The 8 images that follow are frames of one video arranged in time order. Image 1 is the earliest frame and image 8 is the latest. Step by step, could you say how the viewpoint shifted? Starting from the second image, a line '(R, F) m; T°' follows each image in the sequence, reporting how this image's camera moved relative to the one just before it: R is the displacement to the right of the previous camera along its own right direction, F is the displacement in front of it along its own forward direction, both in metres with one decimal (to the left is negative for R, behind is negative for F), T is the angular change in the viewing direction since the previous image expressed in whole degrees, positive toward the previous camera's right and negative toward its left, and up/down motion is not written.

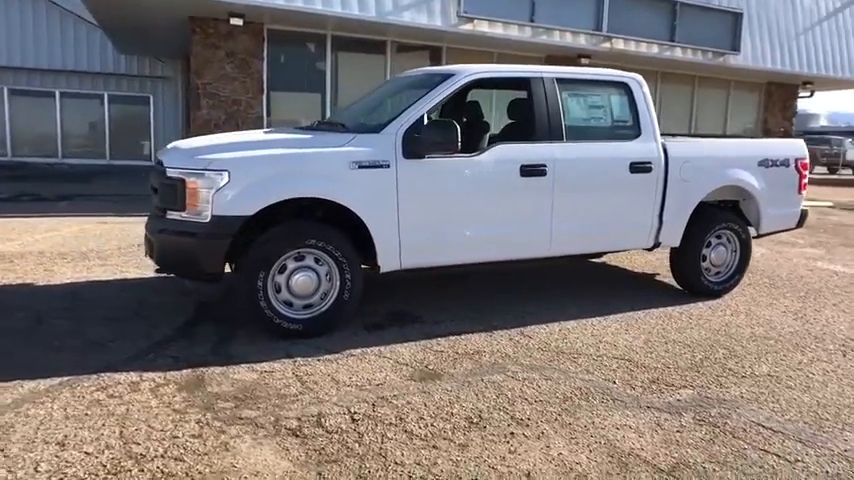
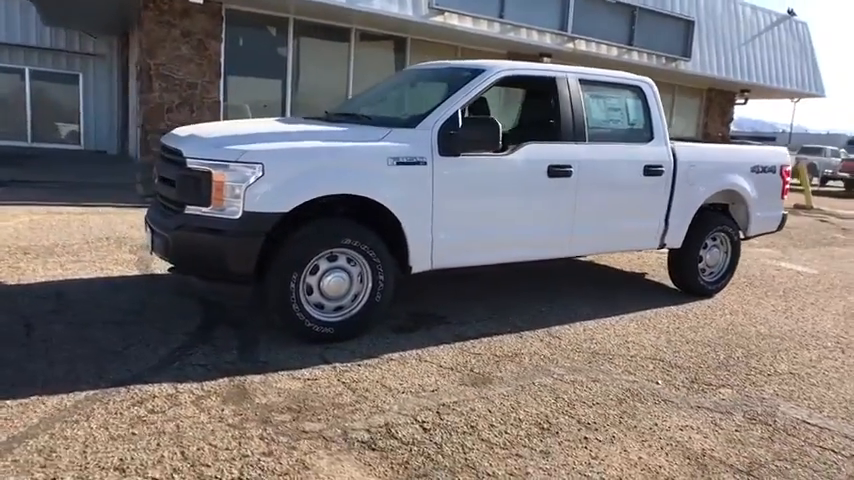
(-0.8, +0.2) m; +7°
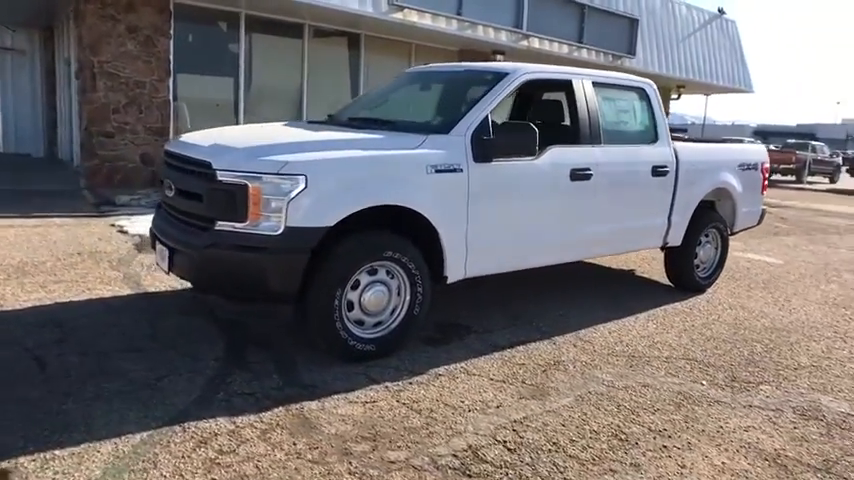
(-0.8, +0.2) m; +7°
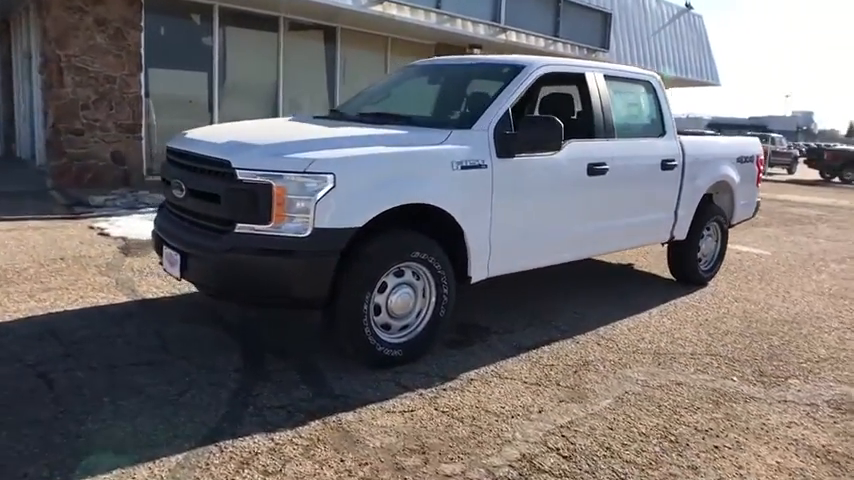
(-0.4, +0.2) m; +4°
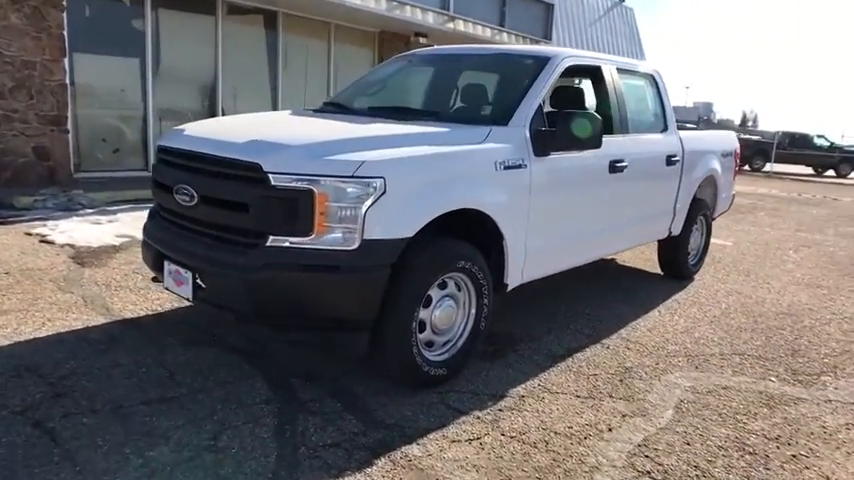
(-0.7, +0.4) m; +8°
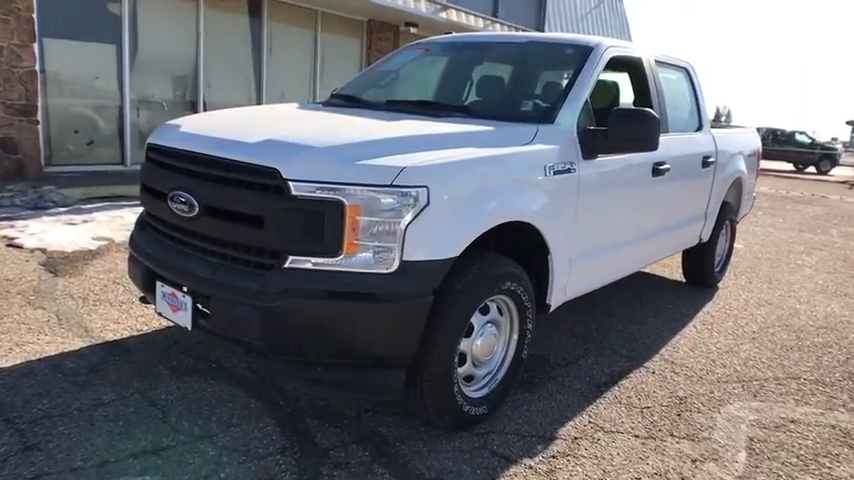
(-0.3, +0.5) m; +2°
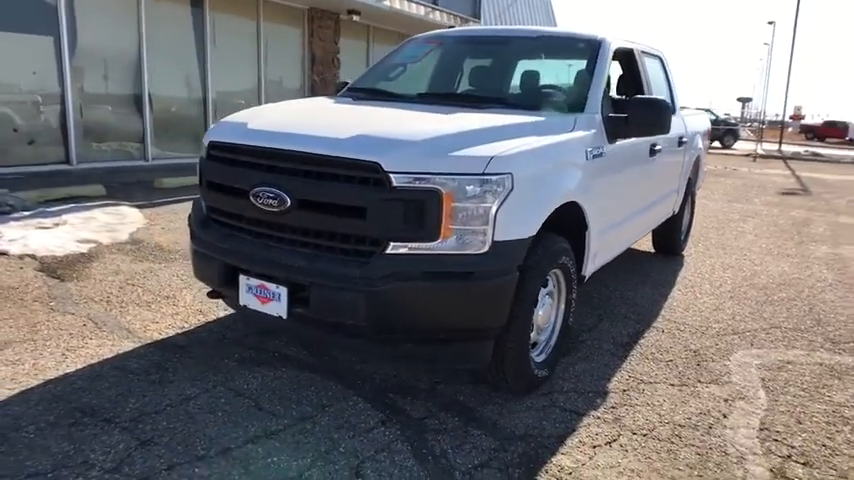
(-0.8, -0.2) m; +7°
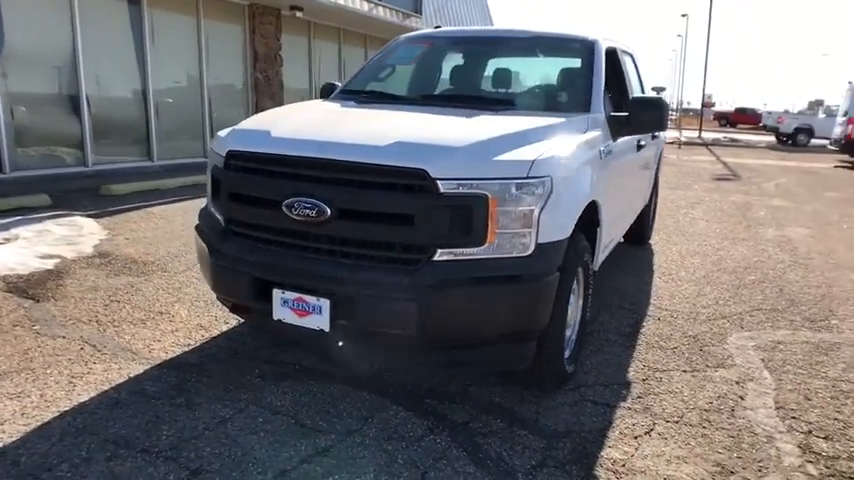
(-0.5, 0.0) m; +6°
